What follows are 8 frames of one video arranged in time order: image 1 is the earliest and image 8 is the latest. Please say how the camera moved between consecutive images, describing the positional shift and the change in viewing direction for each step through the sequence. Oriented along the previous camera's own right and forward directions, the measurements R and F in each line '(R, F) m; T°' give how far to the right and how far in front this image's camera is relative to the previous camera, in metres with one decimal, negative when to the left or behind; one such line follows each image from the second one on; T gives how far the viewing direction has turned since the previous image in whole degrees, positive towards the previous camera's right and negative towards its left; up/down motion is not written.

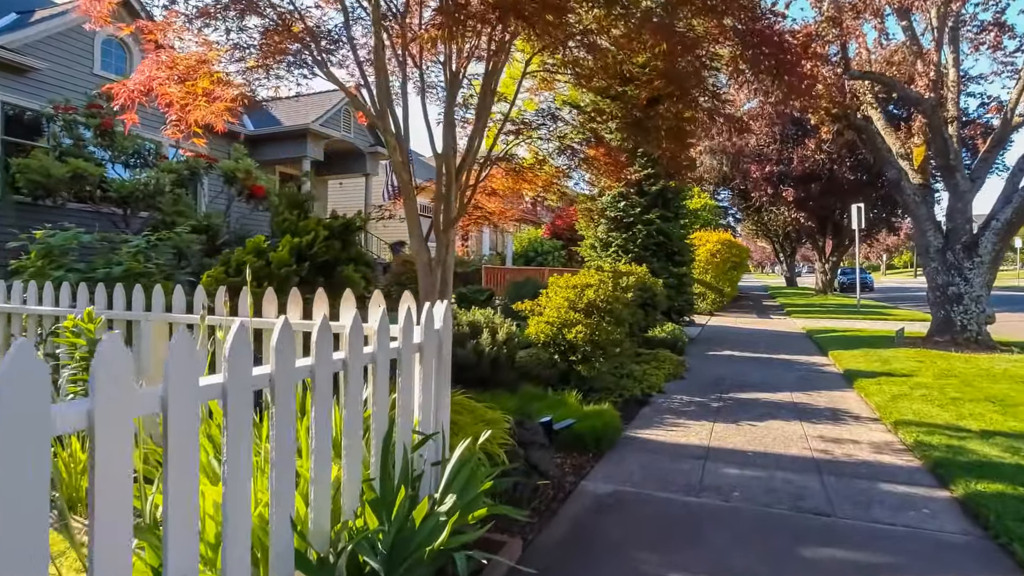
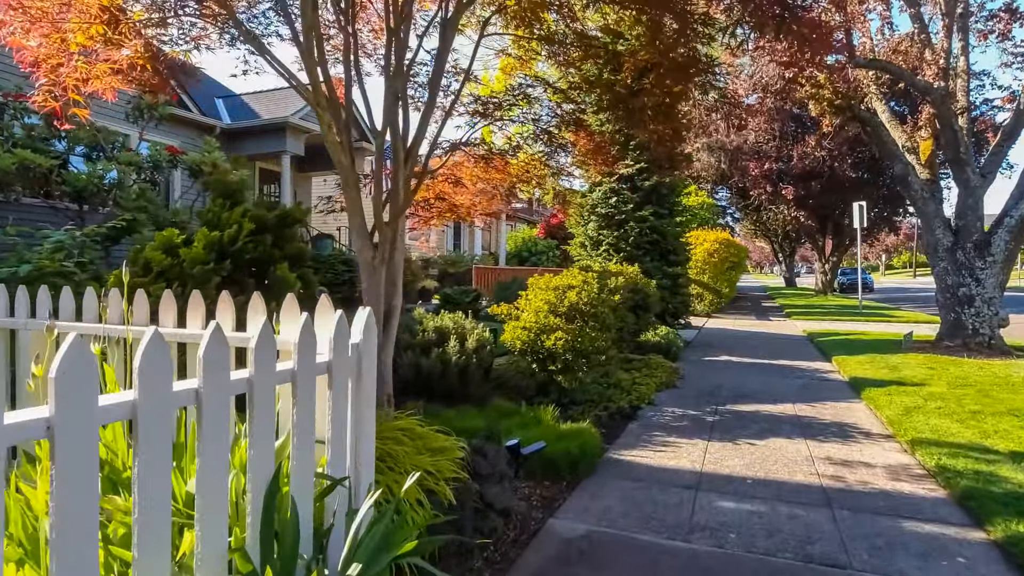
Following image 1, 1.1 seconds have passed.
(+0.3, +0.7) m; 0°
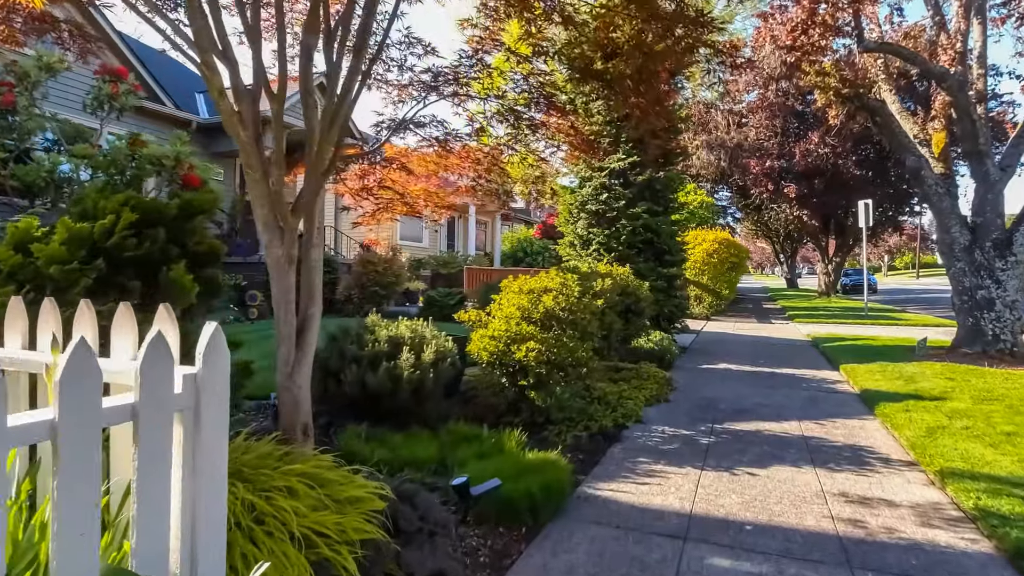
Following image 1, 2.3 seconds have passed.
(+0.4, +0.8) m; 0°
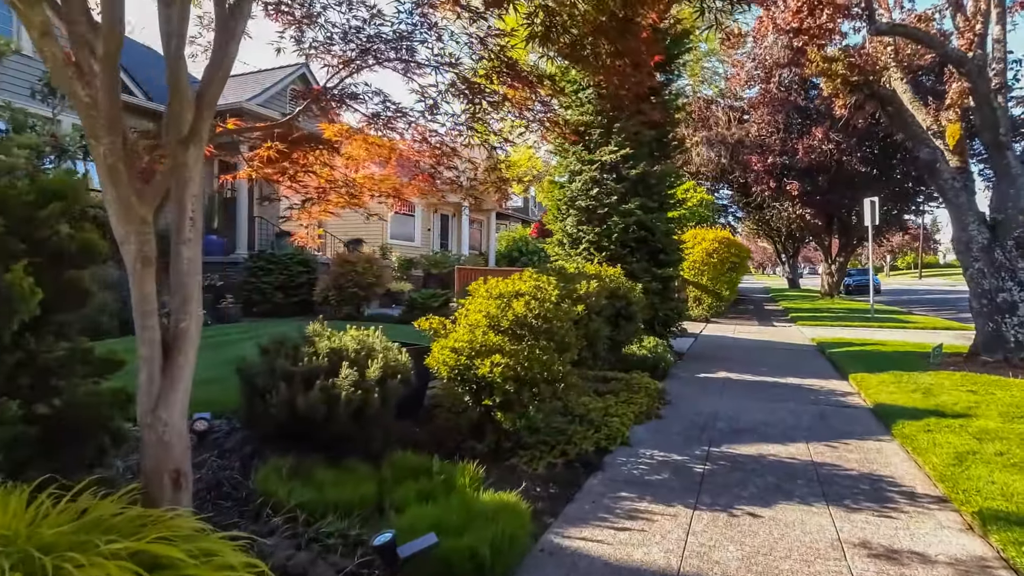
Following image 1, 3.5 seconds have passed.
(+0.3, +0.7) m; 0°
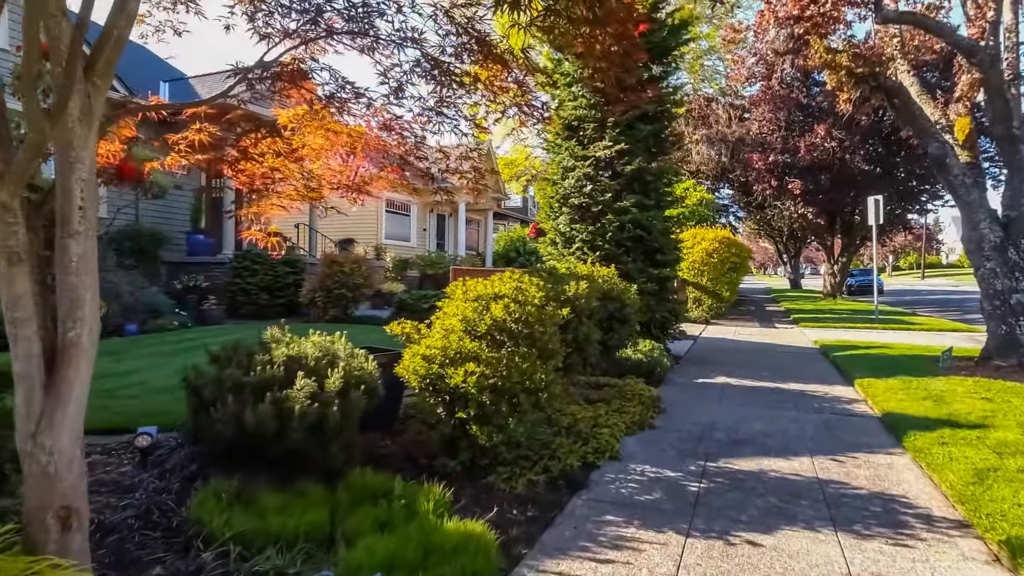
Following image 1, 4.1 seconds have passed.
(+0.2, +0.4) m; 0°
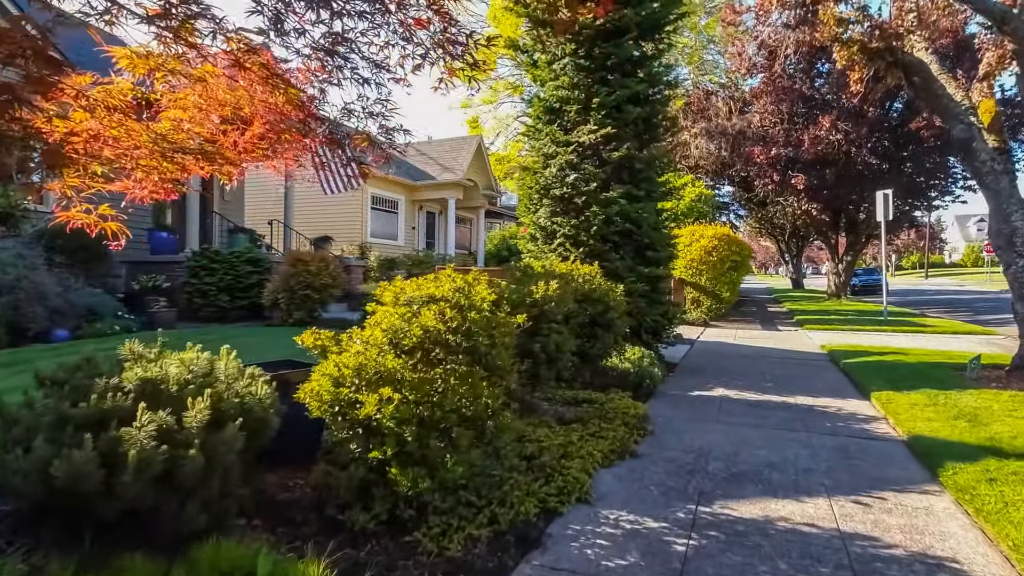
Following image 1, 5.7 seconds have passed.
(+0.5, +1.0) m; 0°
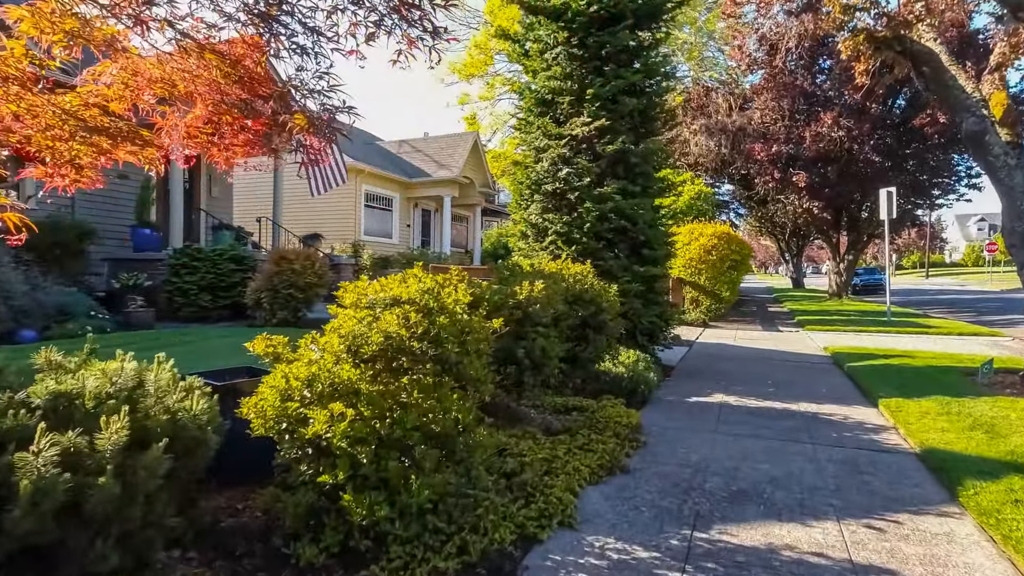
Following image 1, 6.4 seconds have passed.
(+0.2, +0.4) m; 0°
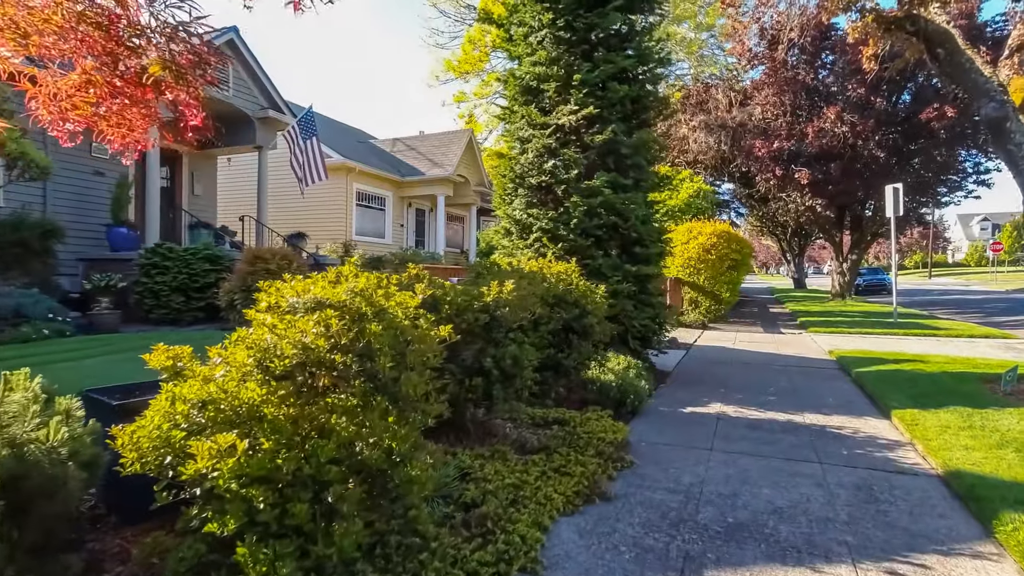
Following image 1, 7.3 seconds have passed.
(+0.3, +0.6) m; 0°
